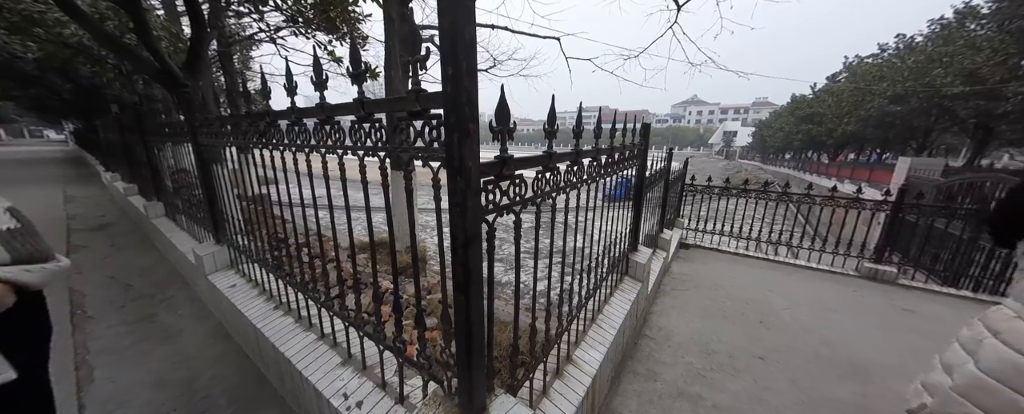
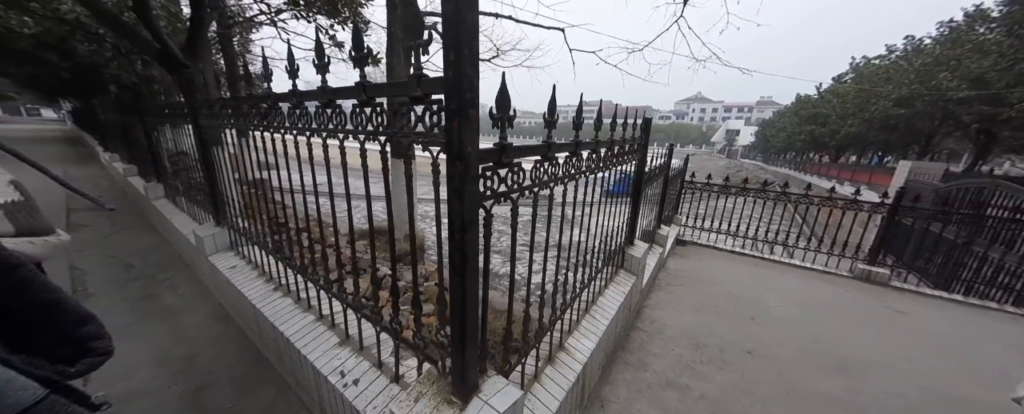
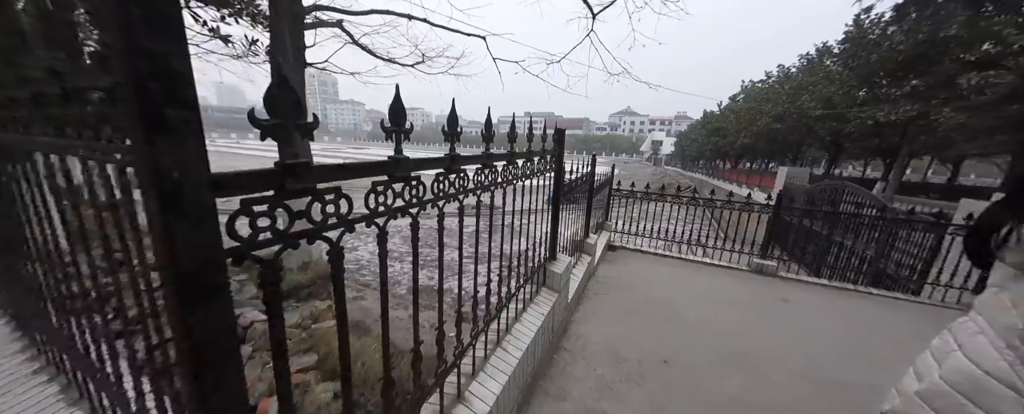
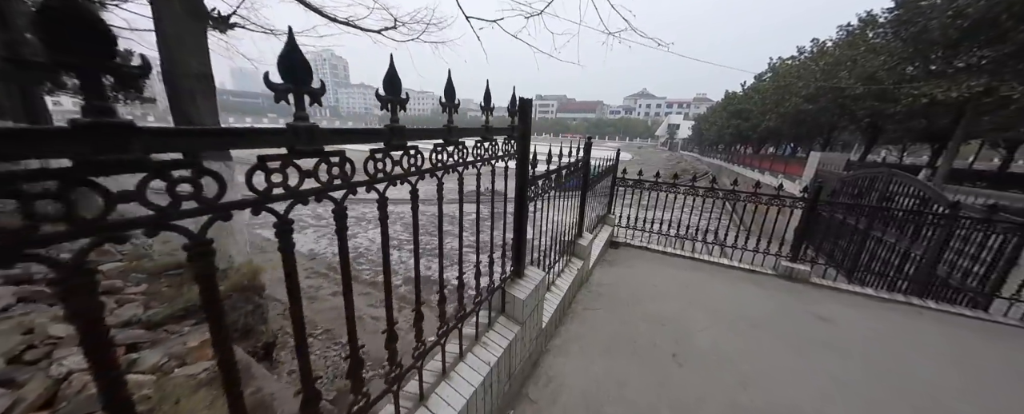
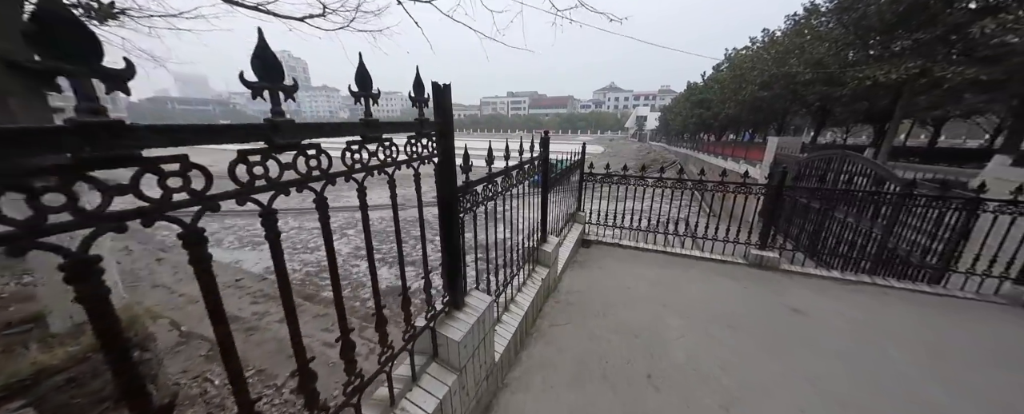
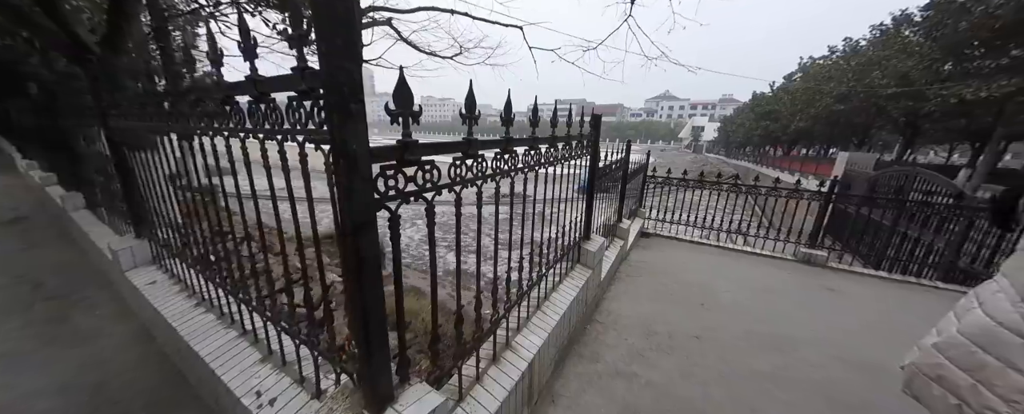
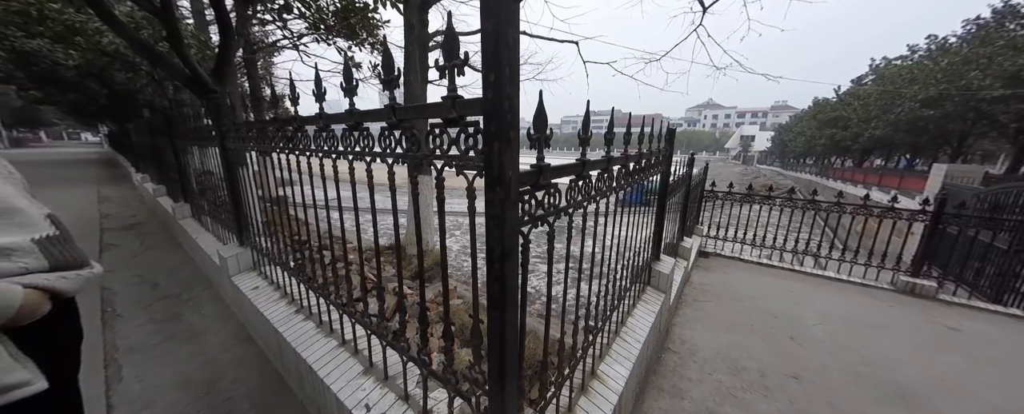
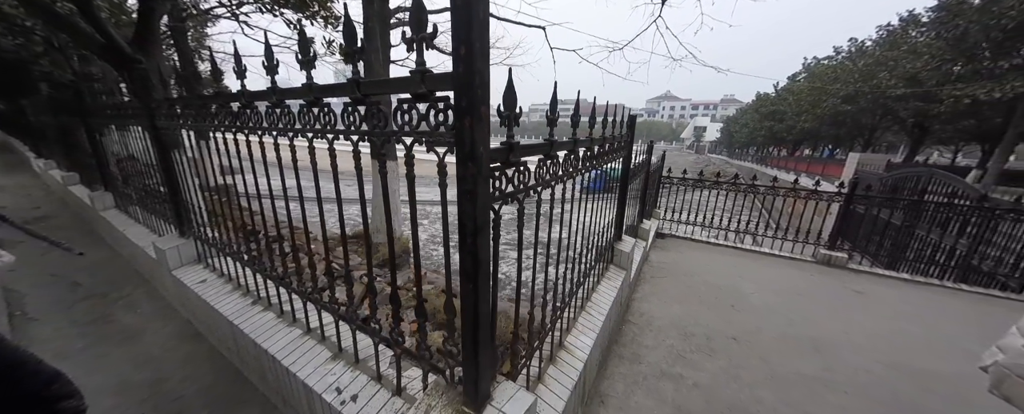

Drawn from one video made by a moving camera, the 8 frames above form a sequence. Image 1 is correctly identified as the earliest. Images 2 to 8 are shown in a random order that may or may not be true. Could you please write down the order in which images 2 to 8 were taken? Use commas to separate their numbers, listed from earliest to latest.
7, 8, 2, 6, 3, 4, 5
